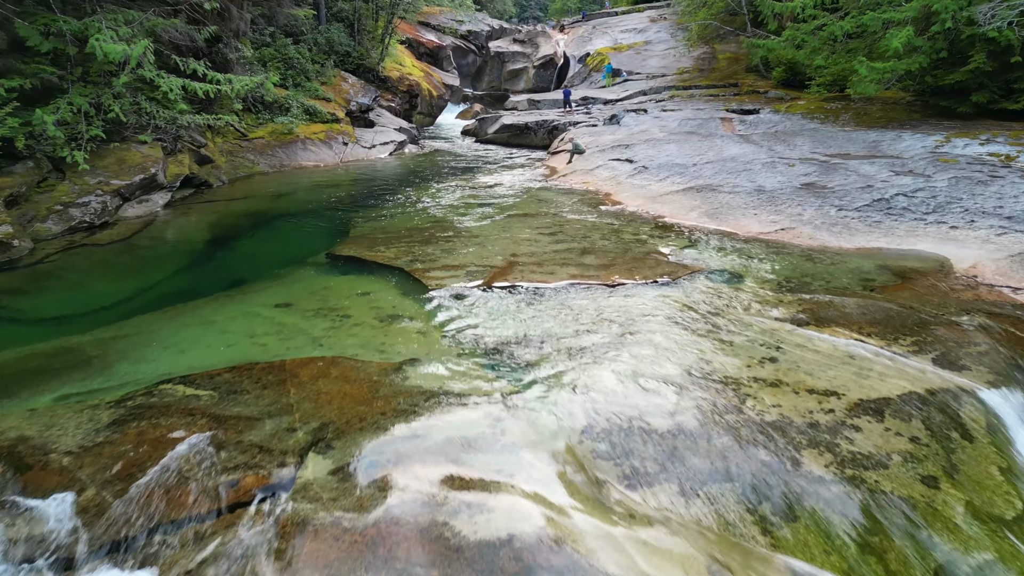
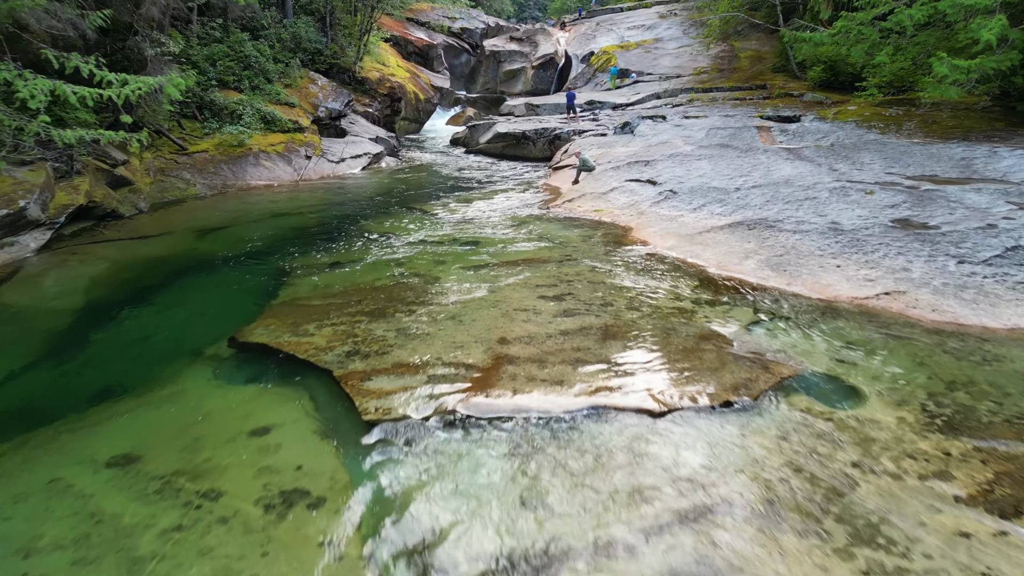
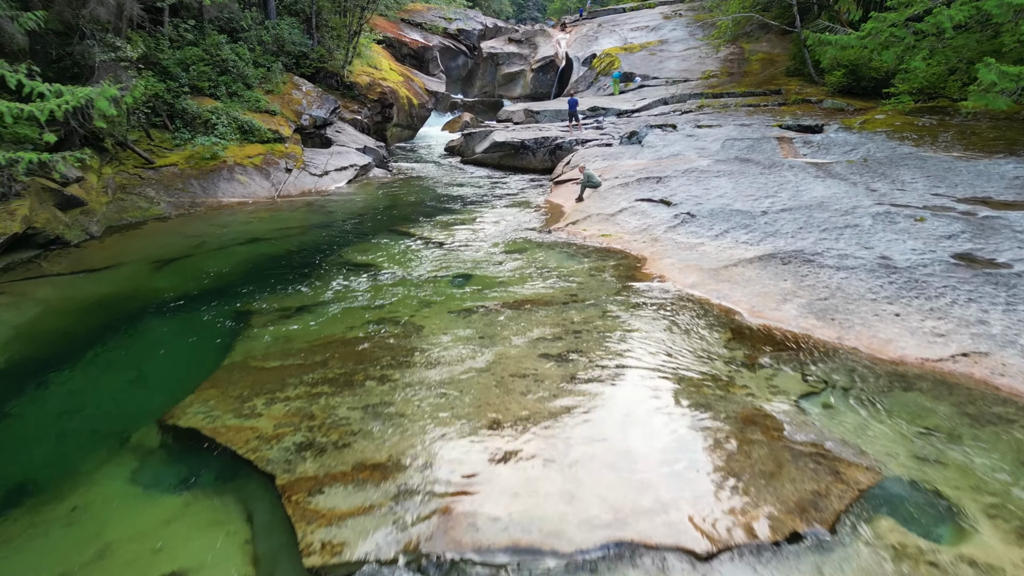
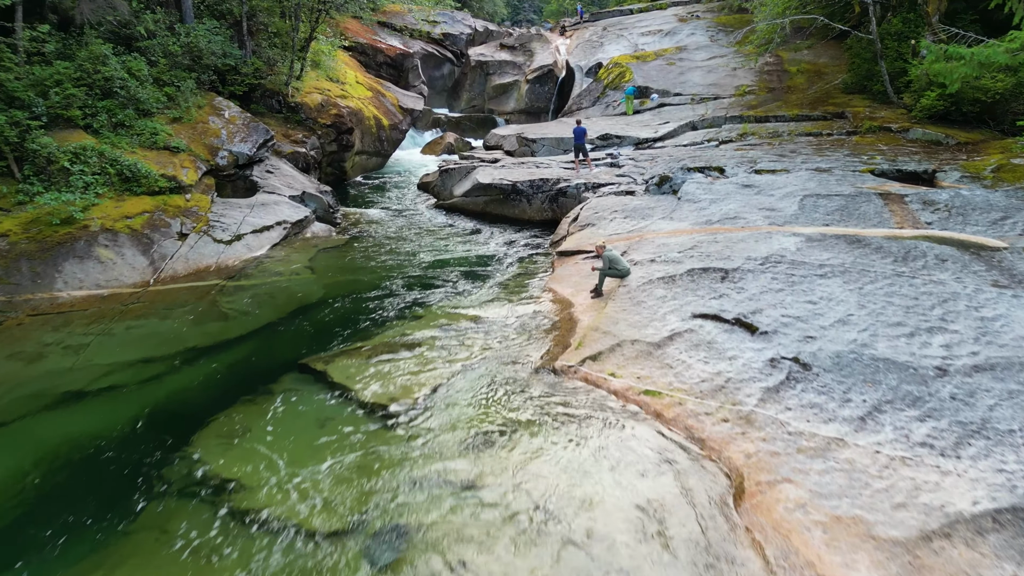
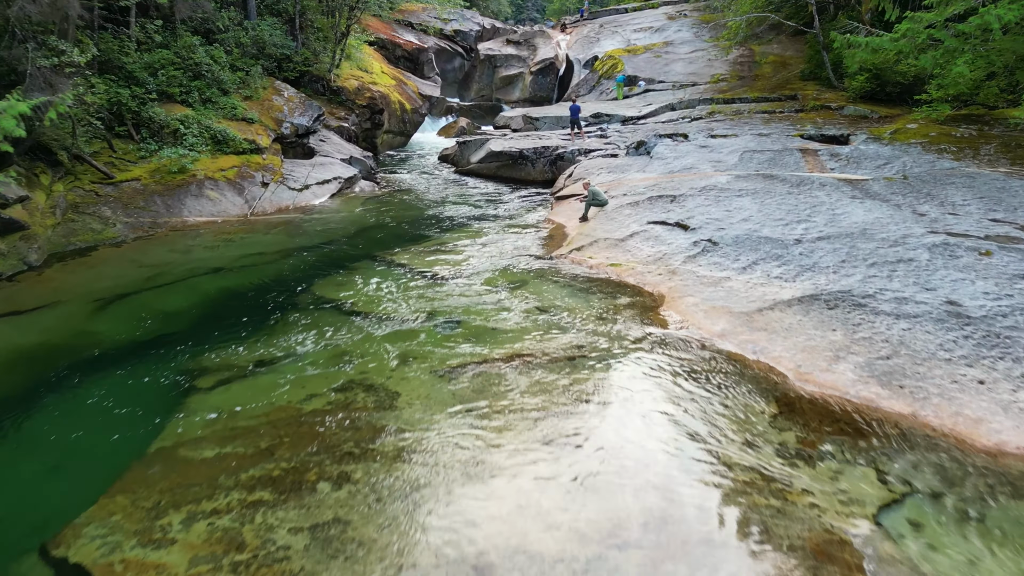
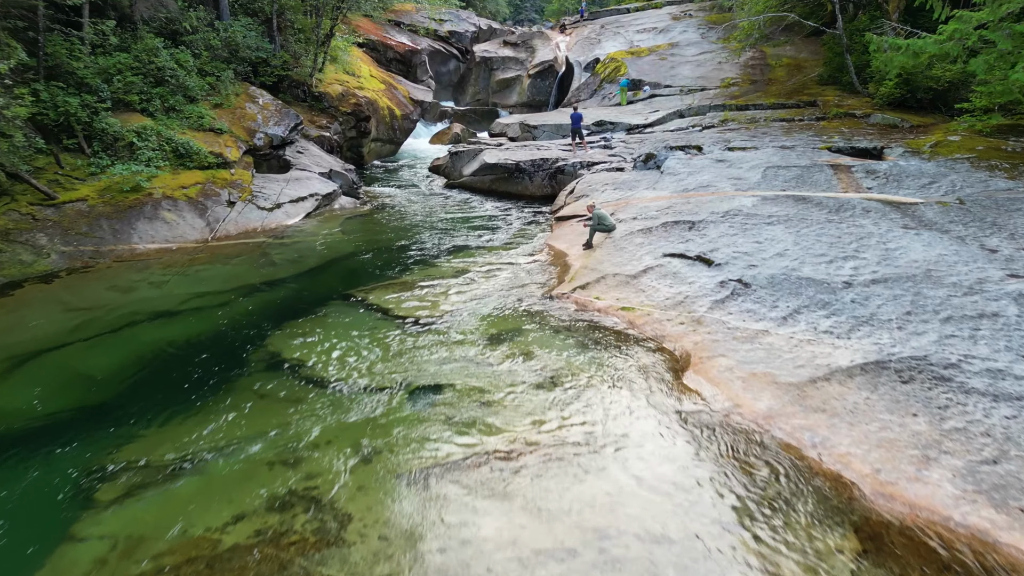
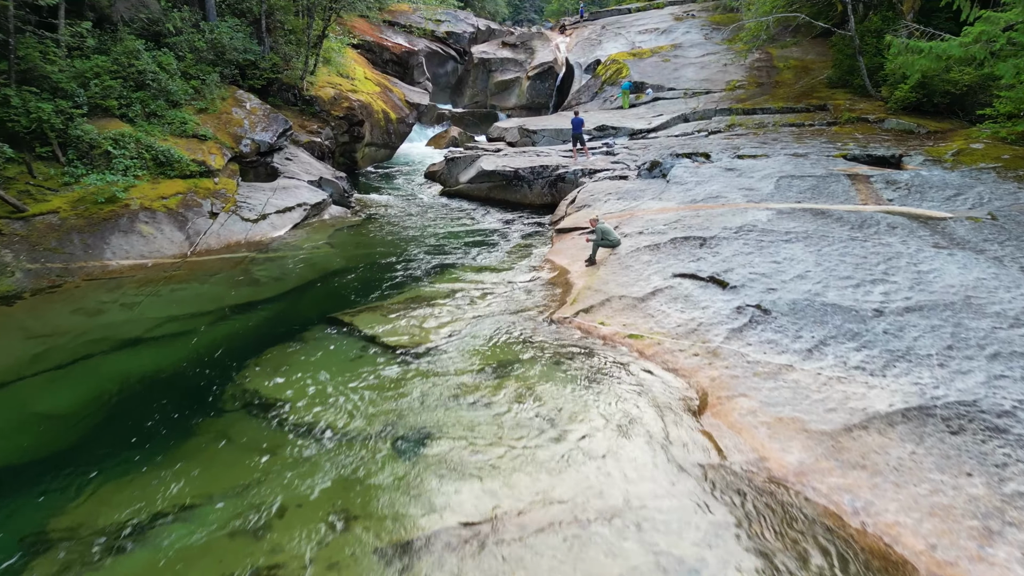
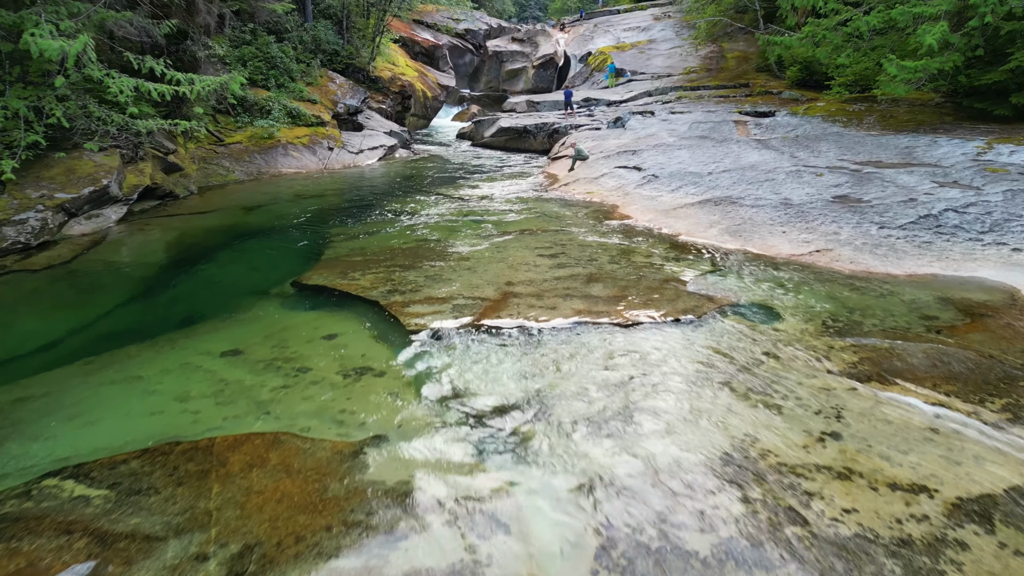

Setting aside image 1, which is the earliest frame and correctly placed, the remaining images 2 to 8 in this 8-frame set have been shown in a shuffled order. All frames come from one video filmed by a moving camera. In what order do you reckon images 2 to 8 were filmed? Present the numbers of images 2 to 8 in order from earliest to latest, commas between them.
8, 2, 3, 5, 6, 7, 4
